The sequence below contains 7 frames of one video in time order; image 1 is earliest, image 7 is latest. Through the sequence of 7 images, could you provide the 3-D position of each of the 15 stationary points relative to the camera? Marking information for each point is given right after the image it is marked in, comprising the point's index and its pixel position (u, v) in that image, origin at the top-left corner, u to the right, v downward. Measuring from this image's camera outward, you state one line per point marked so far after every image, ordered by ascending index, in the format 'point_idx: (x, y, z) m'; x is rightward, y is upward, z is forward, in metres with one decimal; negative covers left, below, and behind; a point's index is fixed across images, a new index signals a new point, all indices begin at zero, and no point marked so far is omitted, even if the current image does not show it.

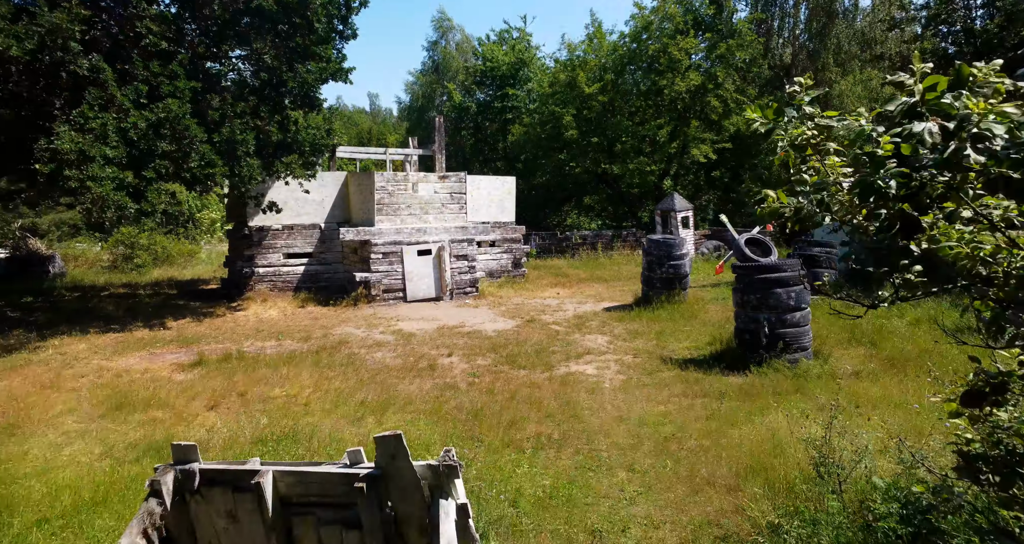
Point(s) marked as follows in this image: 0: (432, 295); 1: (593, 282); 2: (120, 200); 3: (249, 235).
0: (-1.6, -0.5, +12.3) m
1: (+2.0, -0.3, +15.1) m
2: (-5.2, +1.0, +8.1) m
3: (-5.3, +0.7, +12.2) m
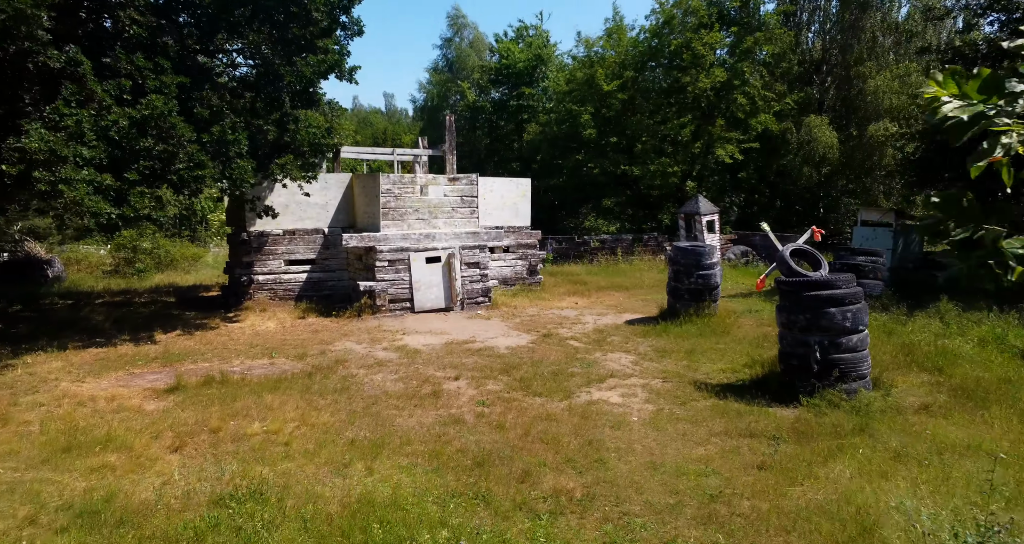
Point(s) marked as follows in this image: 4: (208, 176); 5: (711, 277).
0: (-1.3, -0.7, +11.5) m
1: (+2.4, -0.5, +14.2) m
2: (-5.1, +0.8, +7.4) m
3: (-5.0, +0.6, +11.6) m
4: (-4.3, +1.4, +8.6) m
5: (+3.3, -0.1, +10.2) m
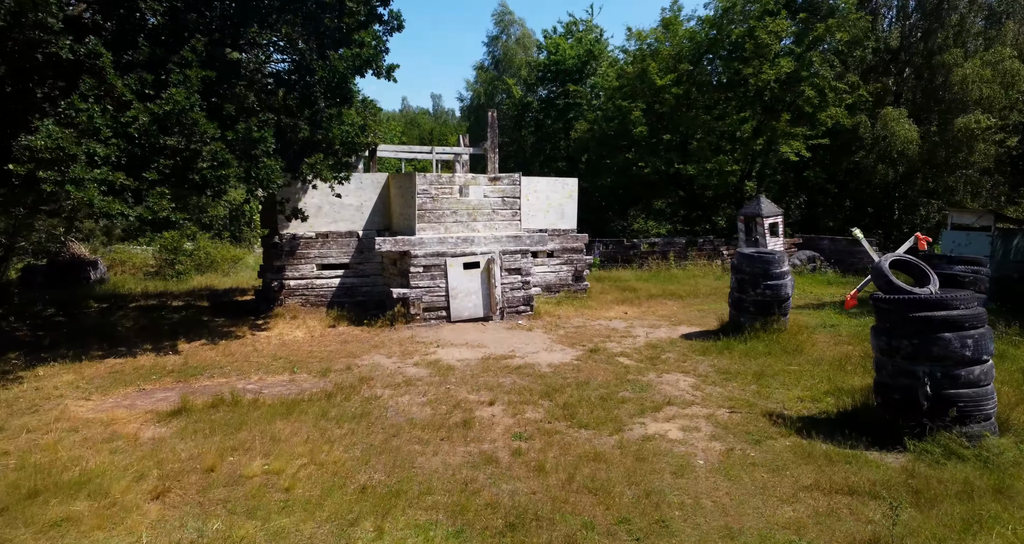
0: (-0.6, -0.8, +10.7) m
1: (+3.3, -0.6, +13.2) m
2: (-4.6, +0.7, +6.9) m
3: (-4.2, +0.5, +11.0) m
4: (-3.7, +1.3, +8.1) m
5: (+4.0, -0.2, +9.0) m
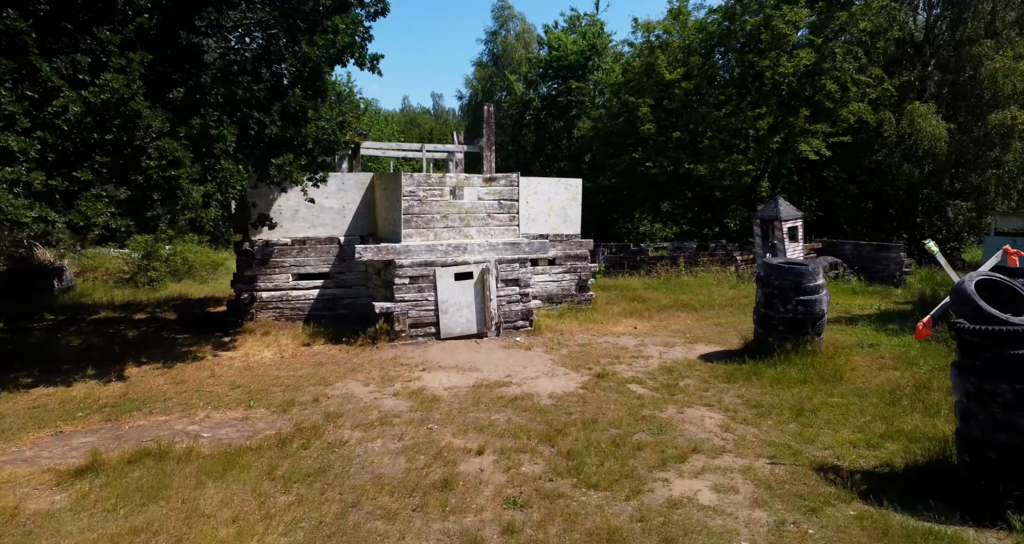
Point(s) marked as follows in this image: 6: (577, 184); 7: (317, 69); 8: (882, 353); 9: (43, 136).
0: (-0.6, -0.9, +9.6) m
1: (+3.3, -0.8, +12.0) m
2: (-4.6, +0.6, +5.8) m
3: (-4.3, +0.3, +9.9) m
4: (-3.8, +1.1, +7.0) m
5: (+3.9, -0.4, +7.9) m
6: (+1.3, +1.7, +12.0) m
7: (-2.9, +3.0, +8.9) m
8: (+5.0, -1.1, +8.3) m
9: (-4.7, +1.4, +6.1) m
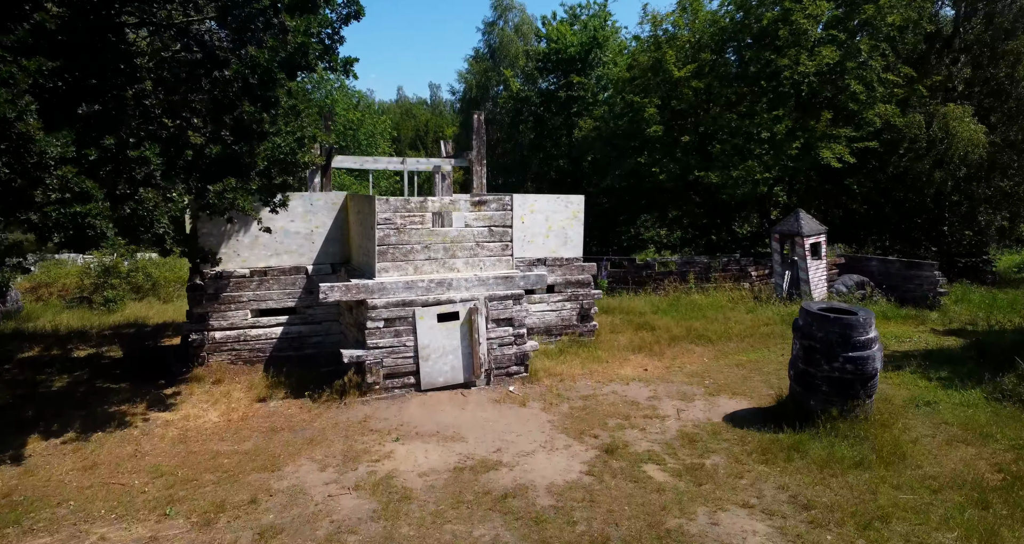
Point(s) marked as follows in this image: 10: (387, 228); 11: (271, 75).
0: (-0.7, -1.5, +8.2) m
1: (+3.2, -1.3, +10.7) m
2: (-4.7, 0.0, +4.4) m
3: (-4.4, -0.2, +8.6) m
4: (-3.9, +0.5, +5.6) m
5: (+3.8, -1.0, +6.6) m
6: (+1.2, +1.3, +10.6) m
7: (-3.0, +2.4, +7.5) m
8: (+4.9, -1.6, +6.9) m
9: (-4.8, +0.8, +4.7) m
10: (-1.7, +0.6, +8.1) m
11: (-3.0, +2.4, +7.5) m
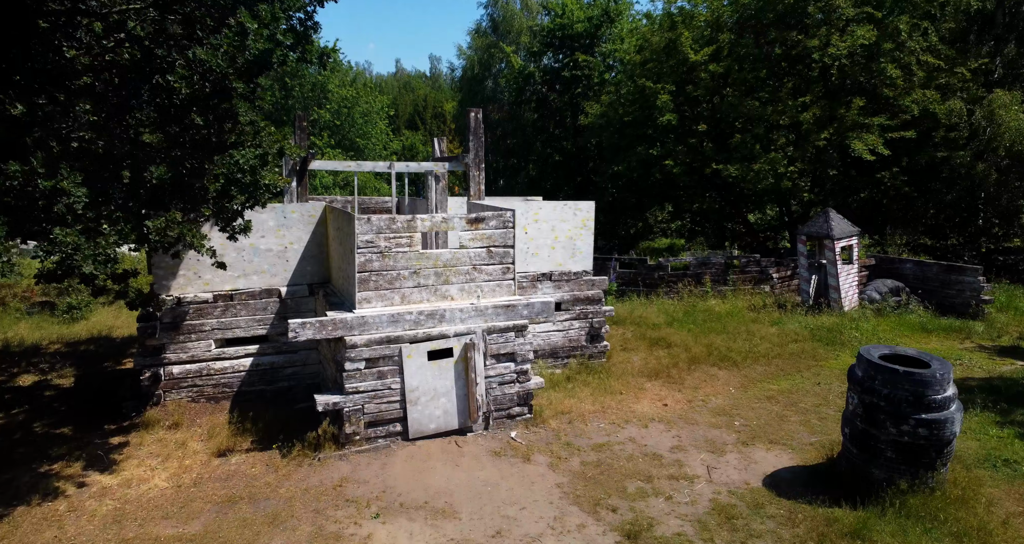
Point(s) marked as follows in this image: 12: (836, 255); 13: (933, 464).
0: (-0.7, -1.8, +7.1) m
1: (+3.2, -1.5, +9.6) m
2: (-4.7, -0.5, +3.2) m
3: (-4.4, -0.5, +7.4) m
4: (-3.9, +0.1, +4.4) m
5: (+3.9, -1.4, +5.4) m
6: (+1.2, +1.0, +9.4) m
7: (-3.0, +2.0, +6.2) m
8: (+5.0, -2.0, +5.8) m
9: (-4.8, +0.3, +3.5) m
10: (-1.6, +0.3, +6.9) m
11: (-3.0, +2.0, +6.3) m
12: (+6.4, +0.3, +11.9) m
13: (+3.8, -1.7, +5.5) m
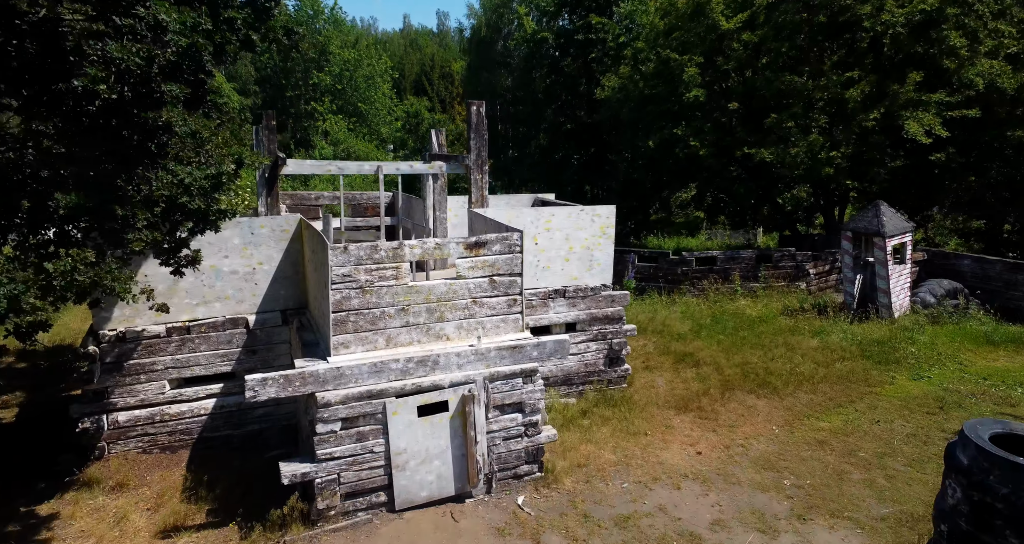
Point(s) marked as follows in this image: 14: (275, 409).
0: (-0.6, -2.2, +5.9) m
1: (+3.3, -1.7, +8.3) m
2: (-4.7, -1.1, +2.0) m
3: (-4.3, -0.9, +6.2) m
4: (-3.8, -0.4, +3.1) m
5: (+3.9, -1.8, +4.1) m
6: (+1.3, +0.8, +8.0) m
7: (-2.9, +1.6, +4.9) m
8: (+5.0, -2.5, +4.6) m
9: (-4.8, -0.3, +2.3) m
10: (-1.6, -0.1, +5.6) m
11: (-2.9, +1.6, +4.9) m
12: (+6.5, +0.2, +10.5) m
13: (+3.9, -2.2, +4.3) m
14: (-2.7, -1.6, +7.0) m
